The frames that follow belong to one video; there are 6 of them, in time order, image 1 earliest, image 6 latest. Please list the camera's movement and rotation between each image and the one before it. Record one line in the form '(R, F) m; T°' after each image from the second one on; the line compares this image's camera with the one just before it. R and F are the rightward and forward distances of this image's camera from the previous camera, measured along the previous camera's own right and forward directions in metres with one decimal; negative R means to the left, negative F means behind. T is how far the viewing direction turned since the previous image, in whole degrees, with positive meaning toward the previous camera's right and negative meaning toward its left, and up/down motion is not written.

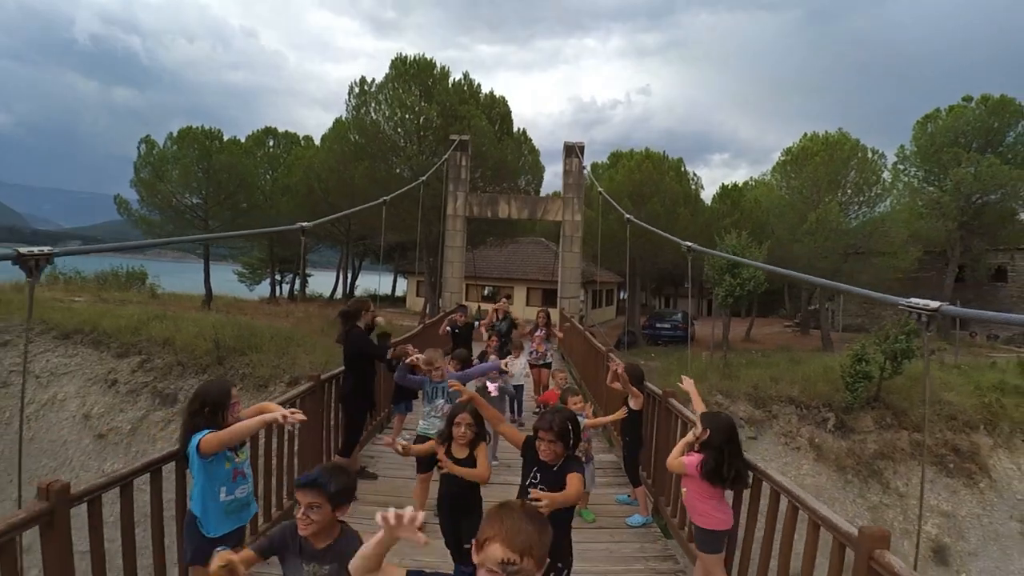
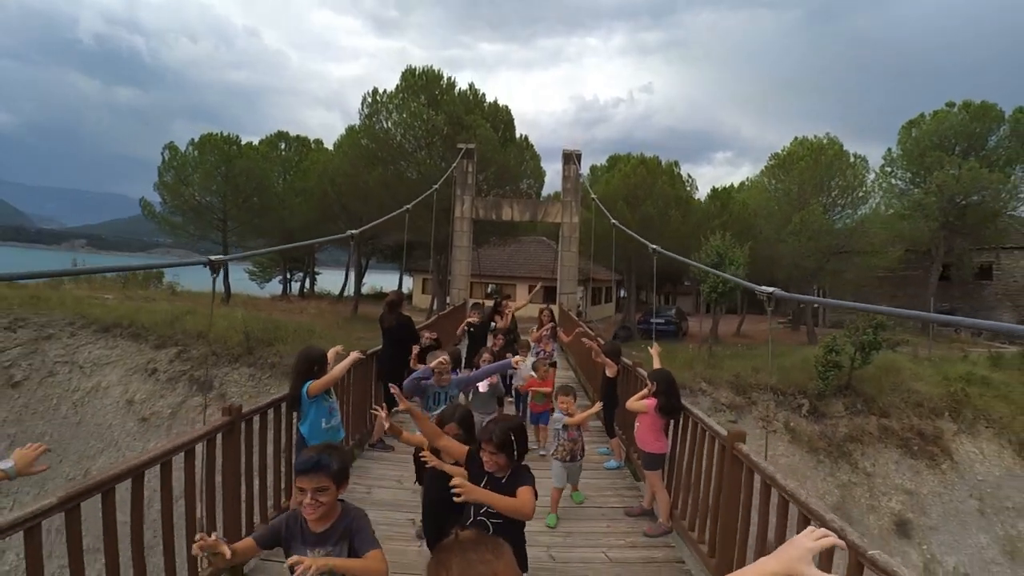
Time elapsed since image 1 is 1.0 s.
(0.0, -1.2) m; 0°
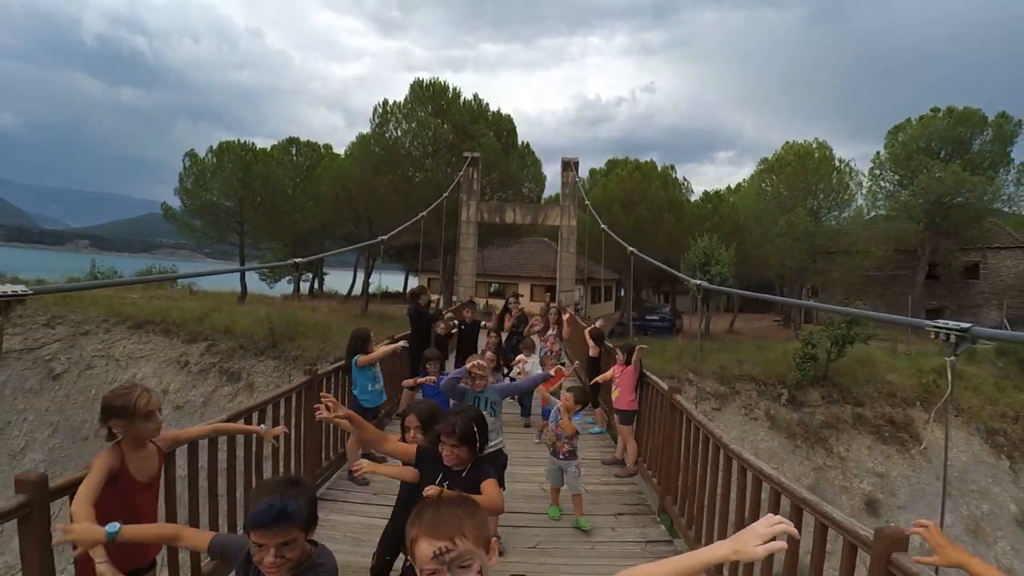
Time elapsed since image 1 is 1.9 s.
(0.0, -1.2) m; 0°
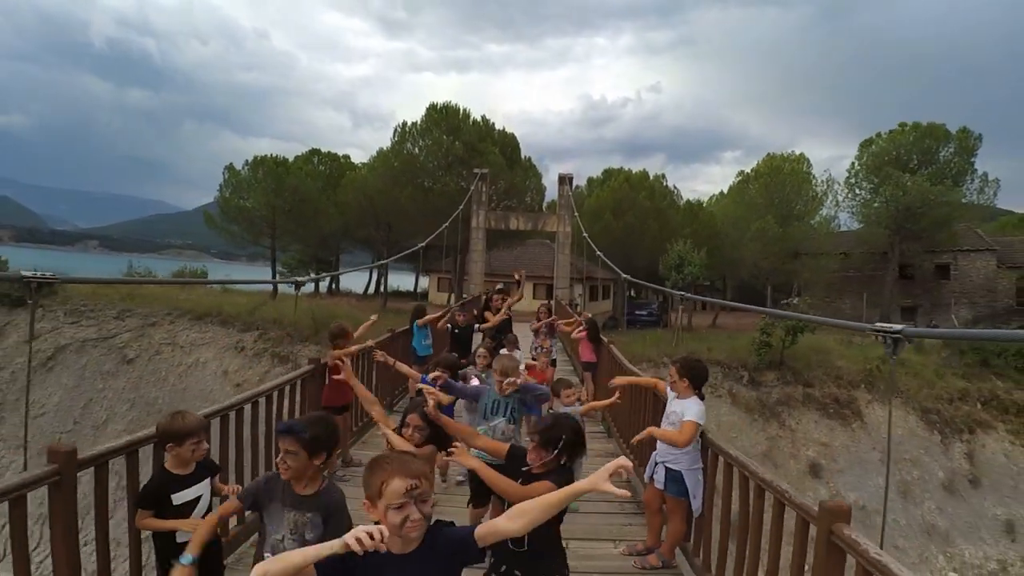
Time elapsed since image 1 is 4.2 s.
(+0.1, -2.9) m; 0°
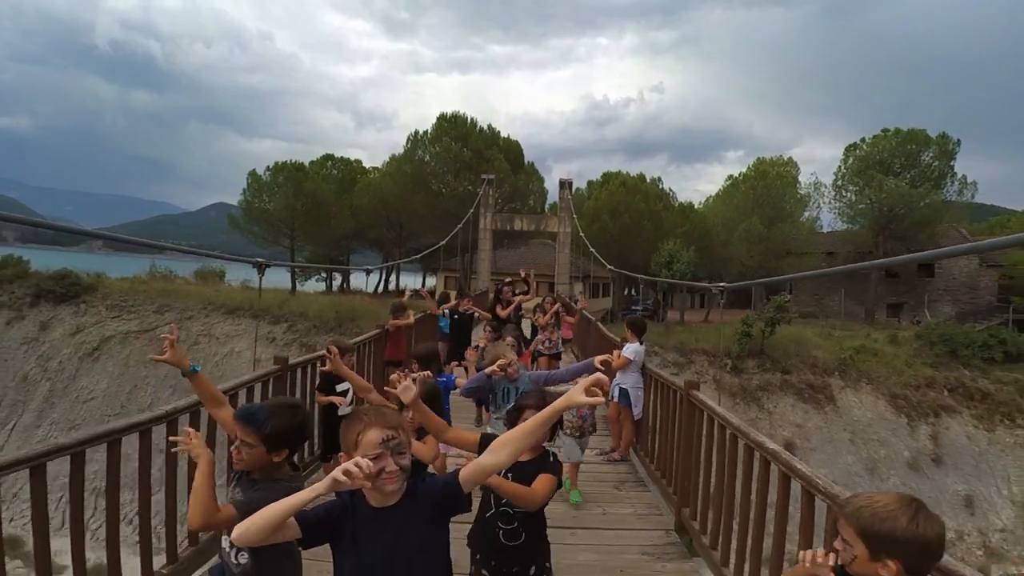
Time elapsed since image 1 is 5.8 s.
(0.0, -1.9) m; 0°
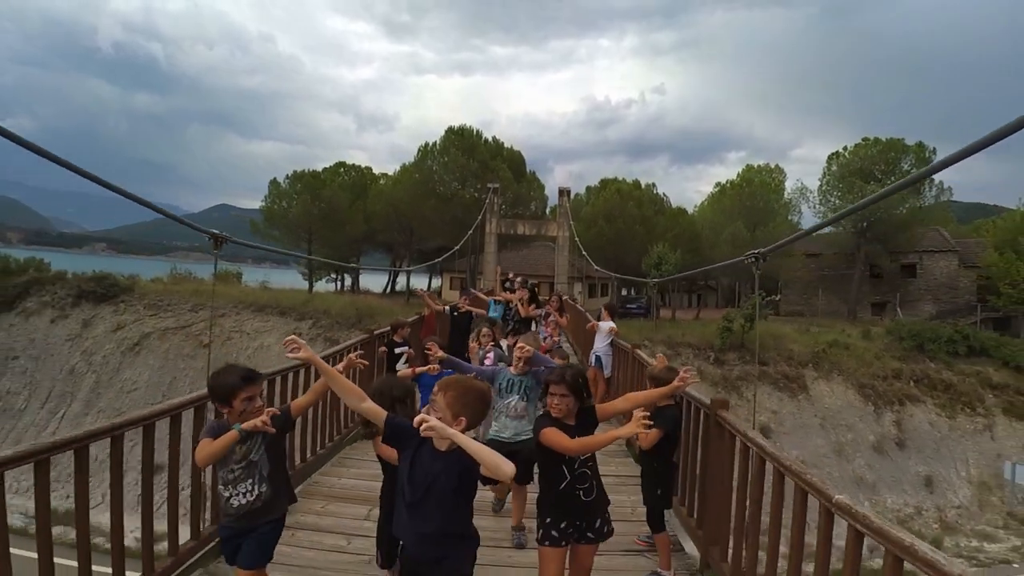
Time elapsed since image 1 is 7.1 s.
(-0.1, -2.1) m; 0°
